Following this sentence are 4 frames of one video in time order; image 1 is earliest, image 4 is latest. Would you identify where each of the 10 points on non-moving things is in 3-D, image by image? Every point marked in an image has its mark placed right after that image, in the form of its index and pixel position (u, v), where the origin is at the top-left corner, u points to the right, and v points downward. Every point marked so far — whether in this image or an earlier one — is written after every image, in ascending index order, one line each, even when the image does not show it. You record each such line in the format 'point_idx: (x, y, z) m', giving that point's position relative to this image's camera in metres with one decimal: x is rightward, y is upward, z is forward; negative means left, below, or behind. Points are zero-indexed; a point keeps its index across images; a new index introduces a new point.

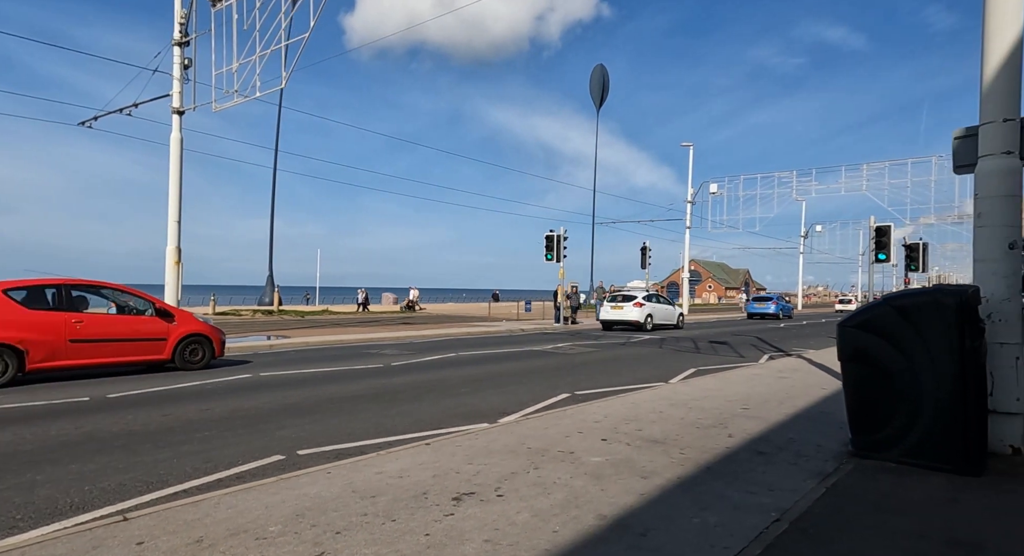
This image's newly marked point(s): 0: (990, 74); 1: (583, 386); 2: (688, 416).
0: (+4.7, +2.1, +5.8) m
1: (+1.1, -1.7, +9.0) m
2: (+2.1, -1.6, +6.9) m
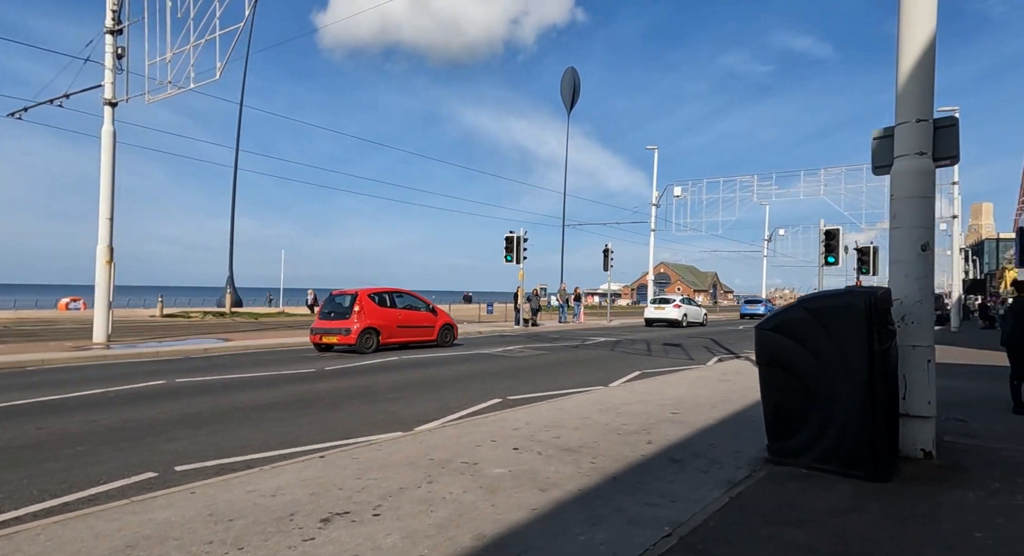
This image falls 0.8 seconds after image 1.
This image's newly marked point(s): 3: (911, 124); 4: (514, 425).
0: (+3.9, +2.0, +5.8) m
1: (+0.1, -1.7, +8.8) m
2: (+1.2, -1.7, +6.7) m
3: (+3.9, +1.6, +5.8) m
4: (0.0, -1.5, +6.2) m
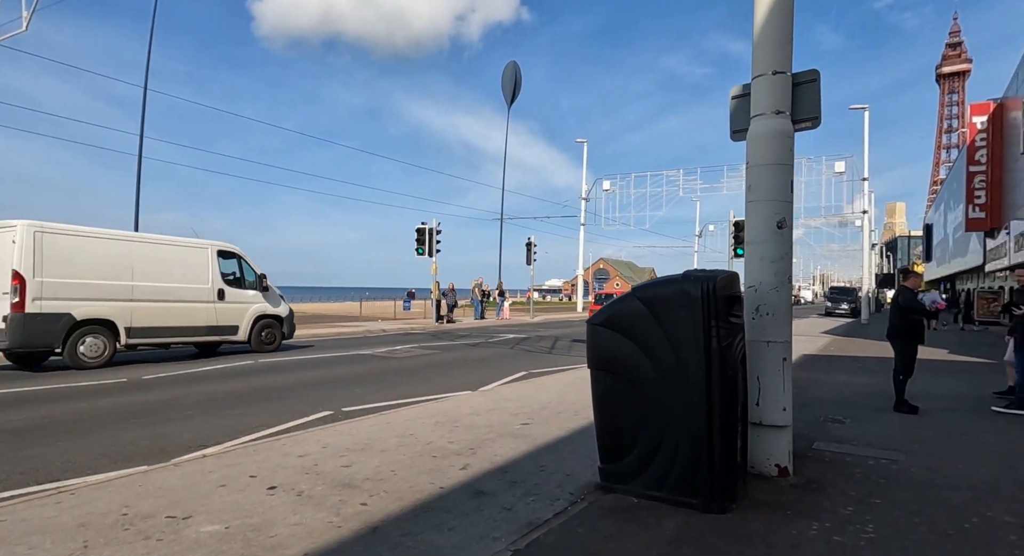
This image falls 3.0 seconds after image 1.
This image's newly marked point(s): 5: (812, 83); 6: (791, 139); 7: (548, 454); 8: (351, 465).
0: (+2.1, +2.2, +4.9) m
1: (-2.0, -1.6, +7.6) m
2: (-0.7, -1.5, +5.6) m
3: (+2.1, +1.7, +4.9) m
4: (-1.8, -1.4, +5.0) m
5: (+2.5, +1.6, +4.9) m
6: (+2.3, +1.2, +4.9) m
7: (+0.3, -1.6, +5.3) m
8: (-1.3, -1.5, +4.7) m
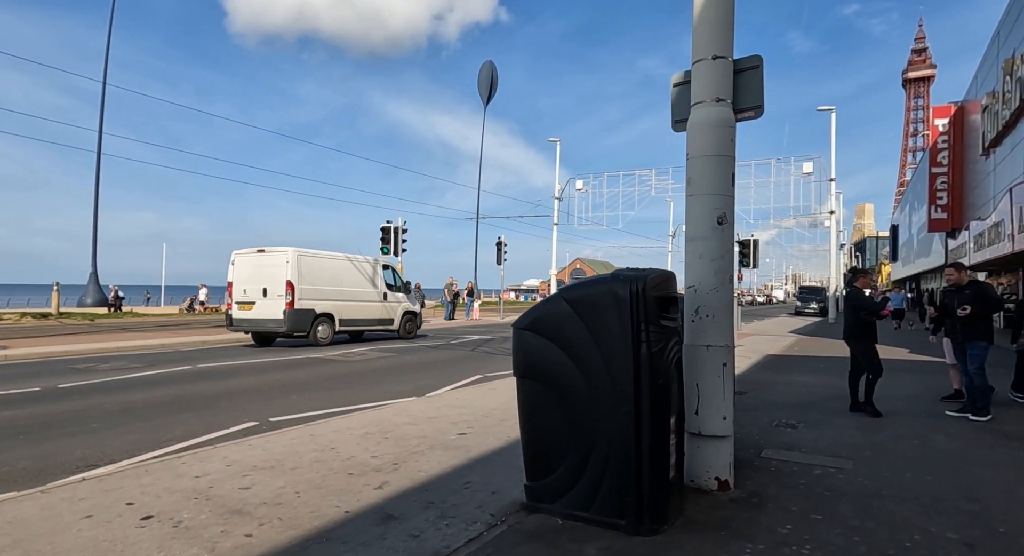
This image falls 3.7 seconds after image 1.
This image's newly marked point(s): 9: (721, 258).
0: (+1.5, +2.2, +4.5) m
1: (-2.7, -1.6, +7.1) m
2: (-1.3, -1.5, +5.1) m
3: (+1.5, +1.7, +4.6) m
4: (-2.4, -1.5, +4.5) m
5: (+1.9, +1.6, +4.6) m
6: (+1.7, +1.2, +4.6) m
7: (-0.3, -1.6, +4.9) m
8: (-1.9, -1.5, +4.2) m
9: (+1.6, +0.1, +4.5) m
